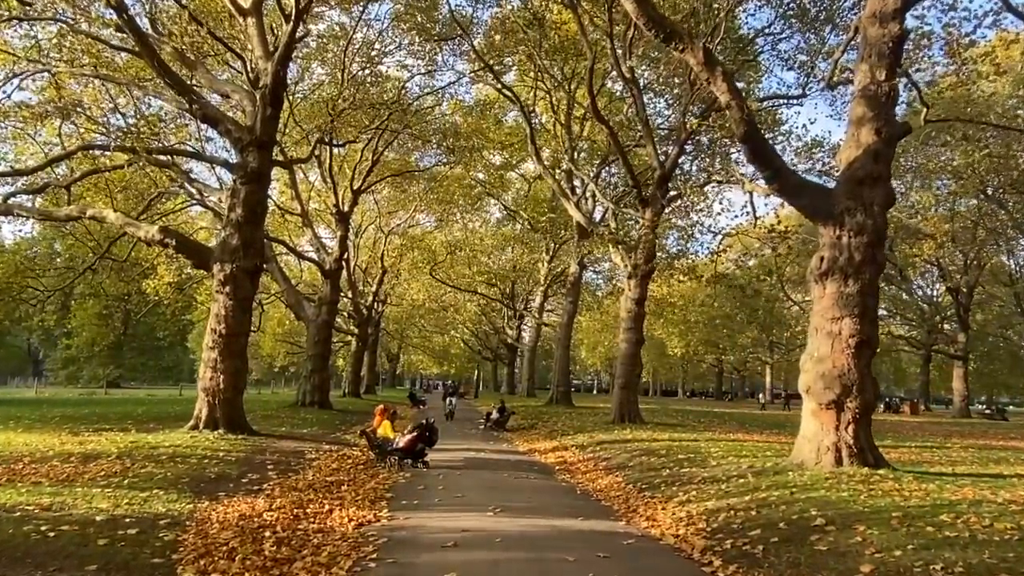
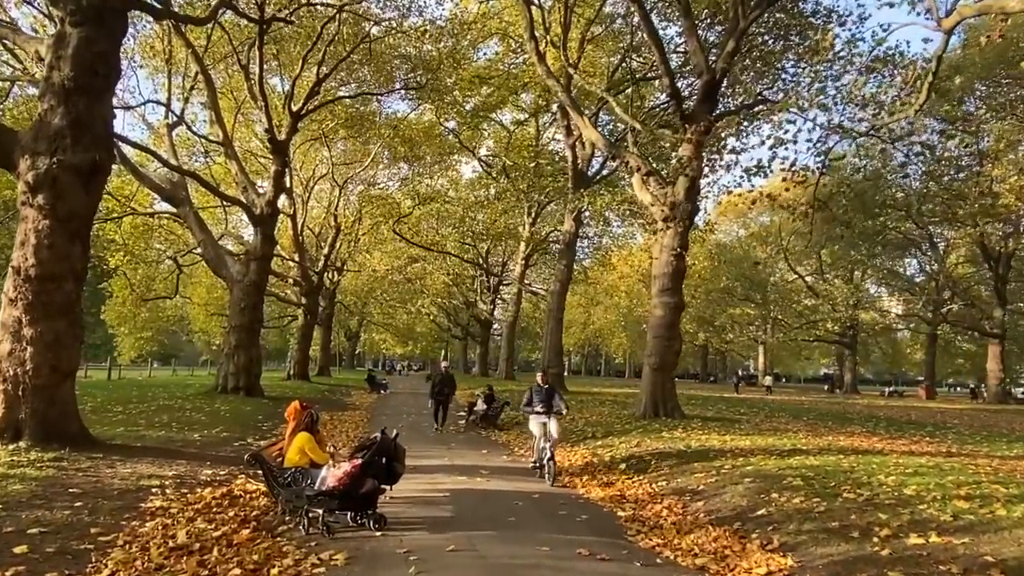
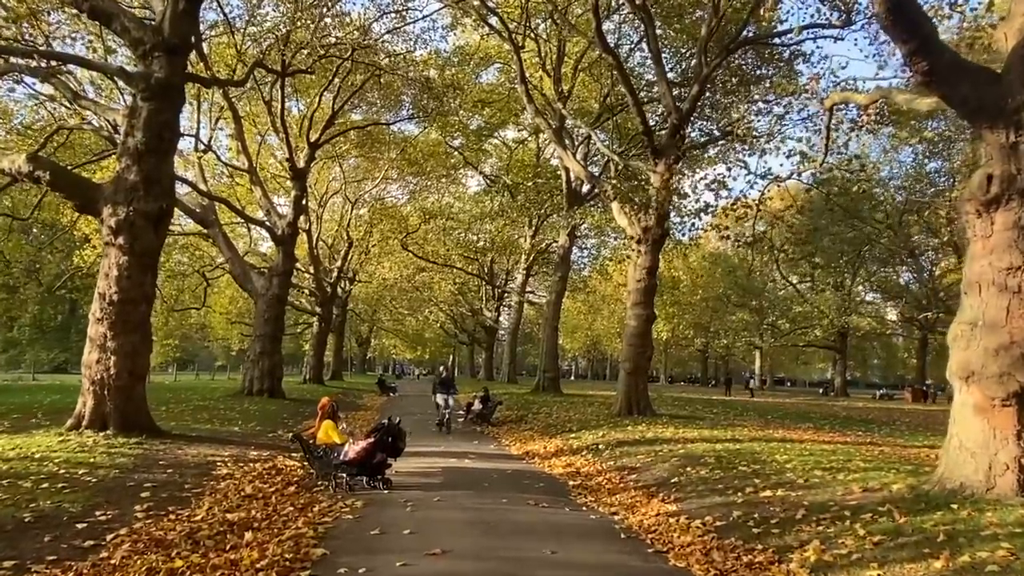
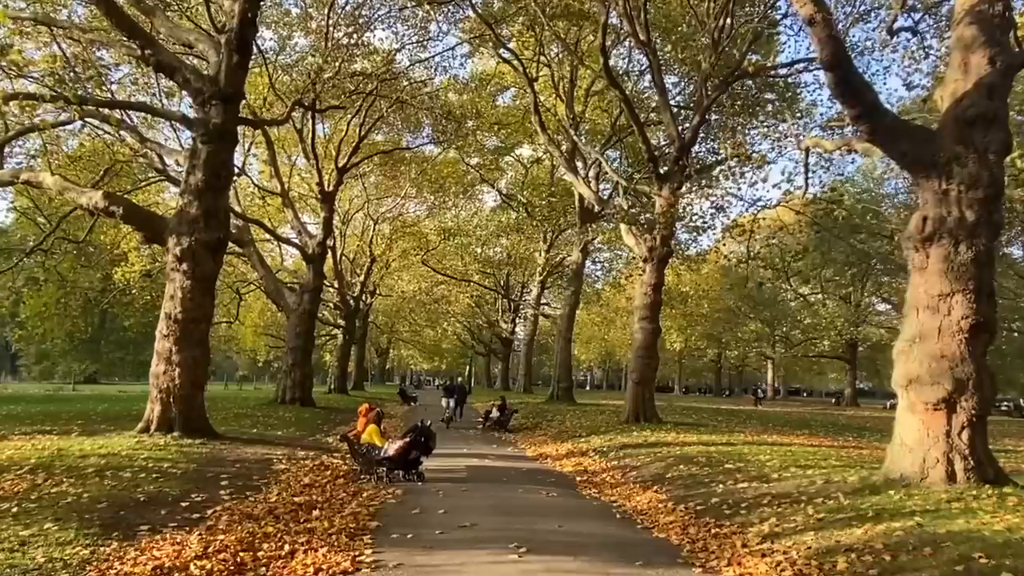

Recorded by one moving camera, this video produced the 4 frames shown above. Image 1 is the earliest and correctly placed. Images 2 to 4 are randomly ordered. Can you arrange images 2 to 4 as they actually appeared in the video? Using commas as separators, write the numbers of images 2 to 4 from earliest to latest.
4, 3, 2
